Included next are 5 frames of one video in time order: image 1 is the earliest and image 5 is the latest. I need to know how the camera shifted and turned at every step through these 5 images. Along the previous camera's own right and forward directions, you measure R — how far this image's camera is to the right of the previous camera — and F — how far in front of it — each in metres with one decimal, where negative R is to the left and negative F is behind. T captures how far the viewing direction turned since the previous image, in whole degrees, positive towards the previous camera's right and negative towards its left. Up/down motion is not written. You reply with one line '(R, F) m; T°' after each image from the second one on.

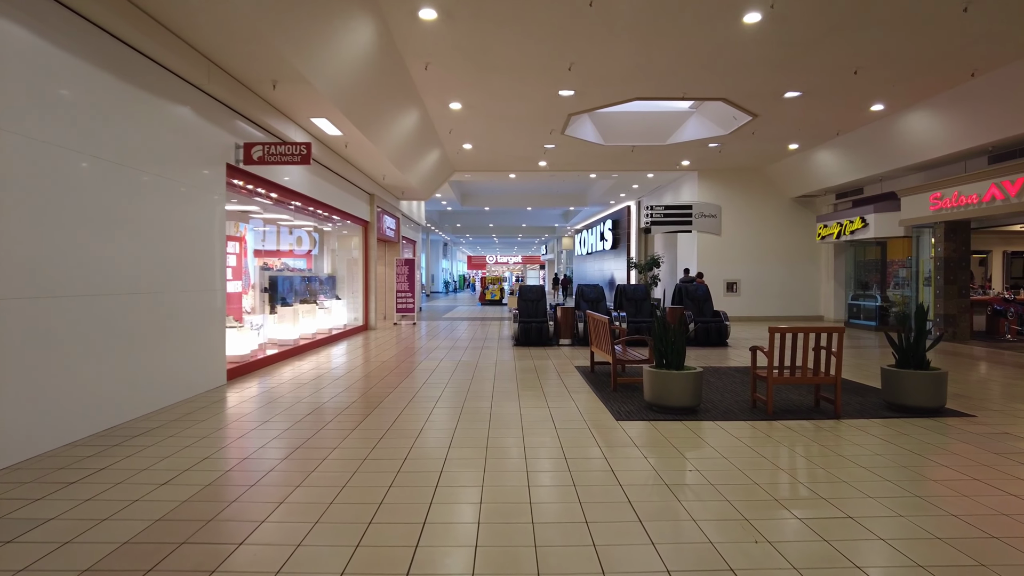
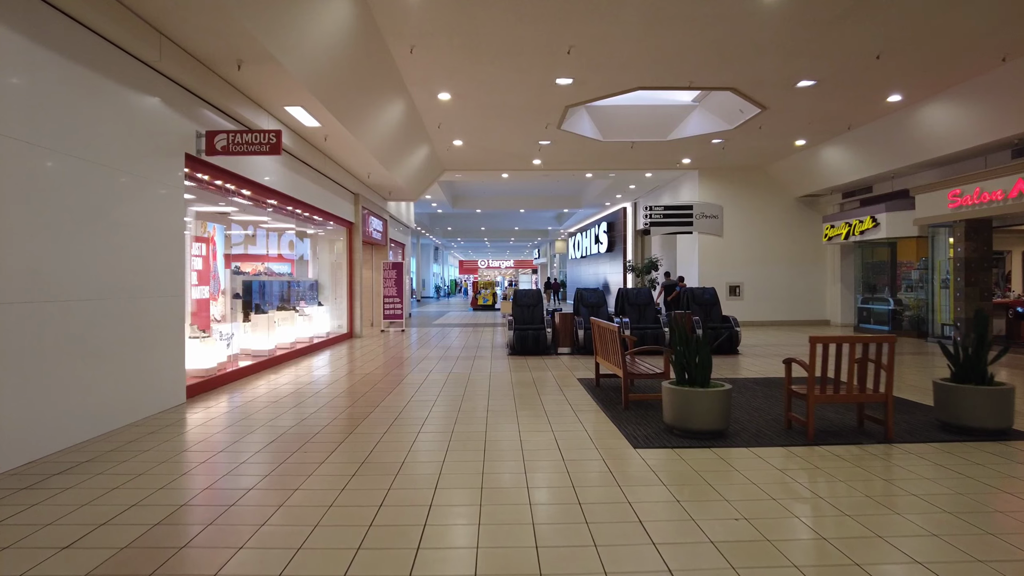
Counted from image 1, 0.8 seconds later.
(0.0, +0.6) m; +1°
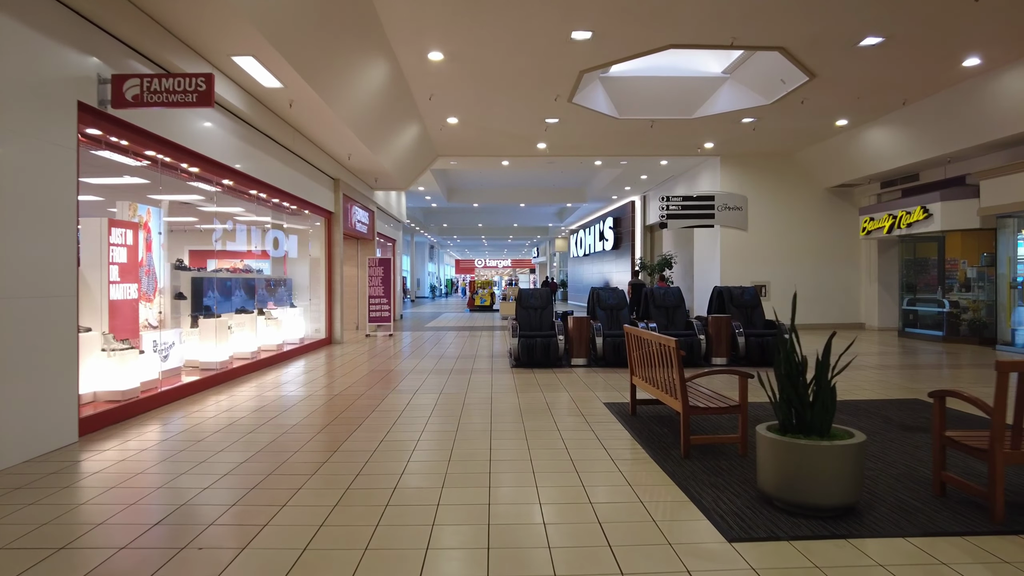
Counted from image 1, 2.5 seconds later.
(-0.1, +1.3) m; 0°
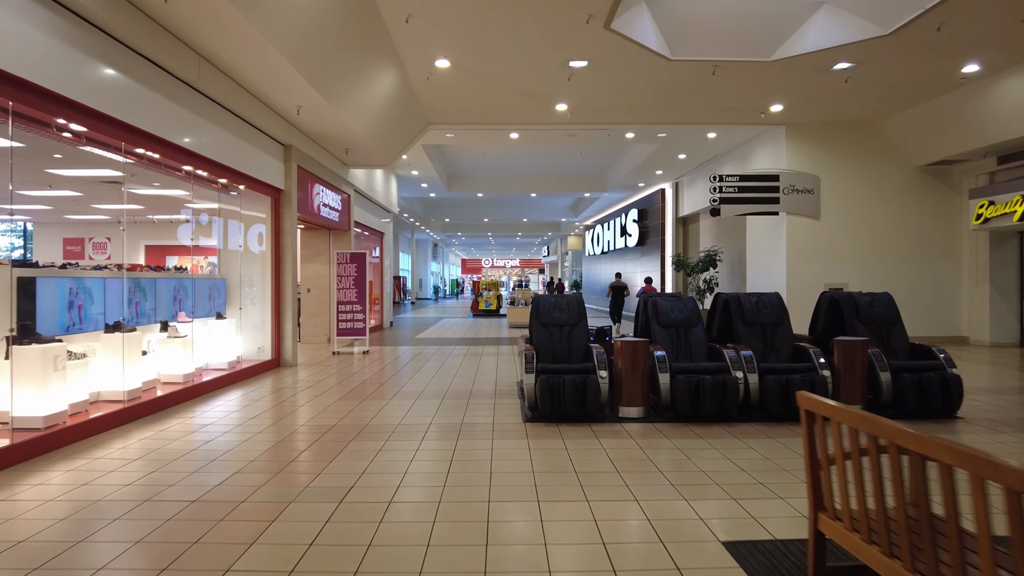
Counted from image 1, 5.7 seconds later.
(0.0, +2.4) m; -1°
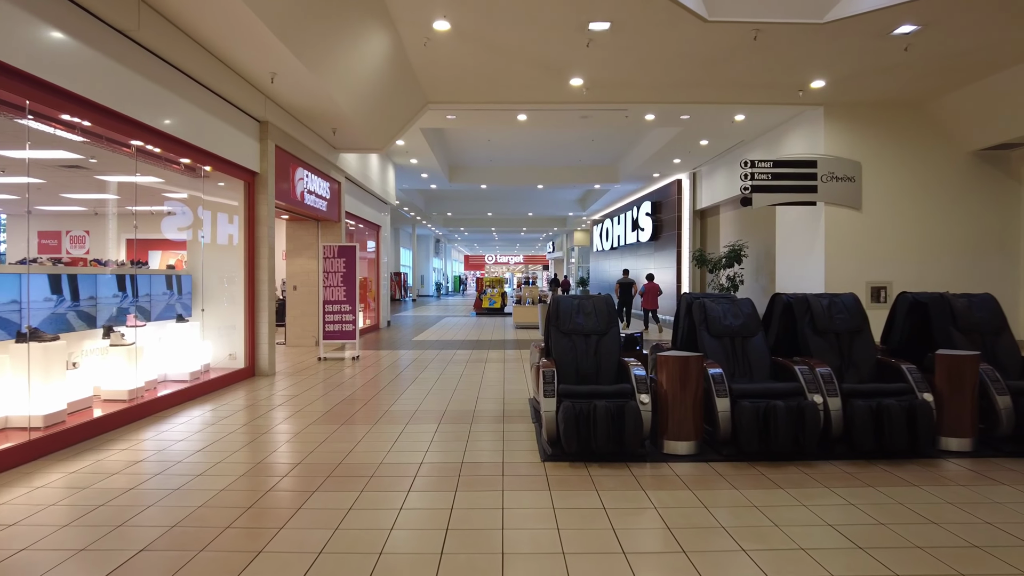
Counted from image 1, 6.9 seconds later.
(-0.1, +0.9) m; 0°
